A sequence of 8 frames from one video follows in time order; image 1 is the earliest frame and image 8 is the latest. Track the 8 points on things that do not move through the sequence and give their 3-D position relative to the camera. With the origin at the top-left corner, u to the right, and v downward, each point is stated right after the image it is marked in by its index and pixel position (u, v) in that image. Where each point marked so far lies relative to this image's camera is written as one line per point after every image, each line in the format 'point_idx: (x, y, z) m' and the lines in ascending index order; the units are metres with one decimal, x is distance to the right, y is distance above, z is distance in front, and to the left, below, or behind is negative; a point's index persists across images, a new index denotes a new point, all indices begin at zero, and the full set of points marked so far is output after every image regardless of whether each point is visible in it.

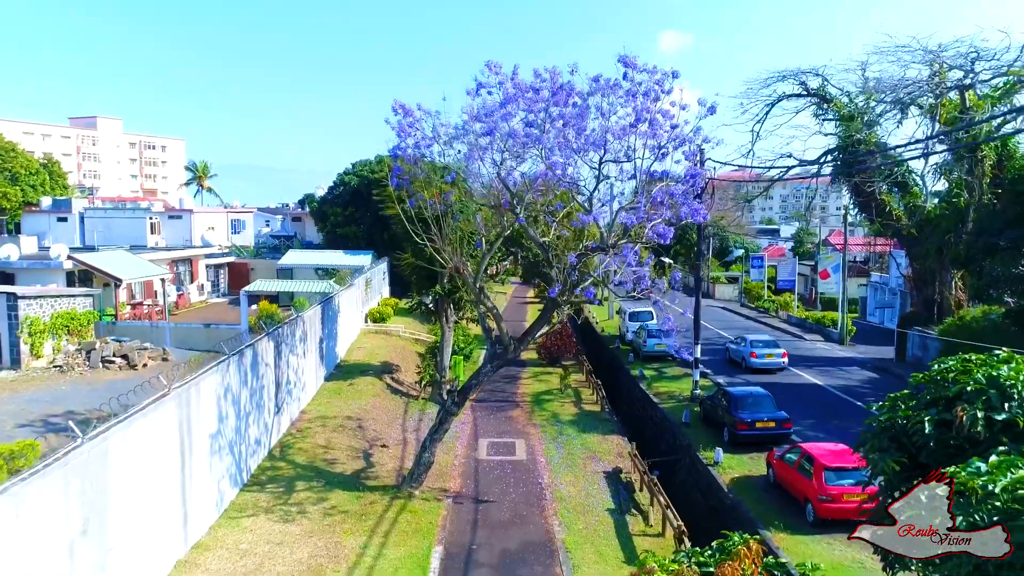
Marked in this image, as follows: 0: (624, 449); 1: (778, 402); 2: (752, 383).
0: (+1.9, -2.8, +11.7) m
1: (+5.5, -2.4, +14.3) m
2: (+5.5, -2.2, +15.8) m
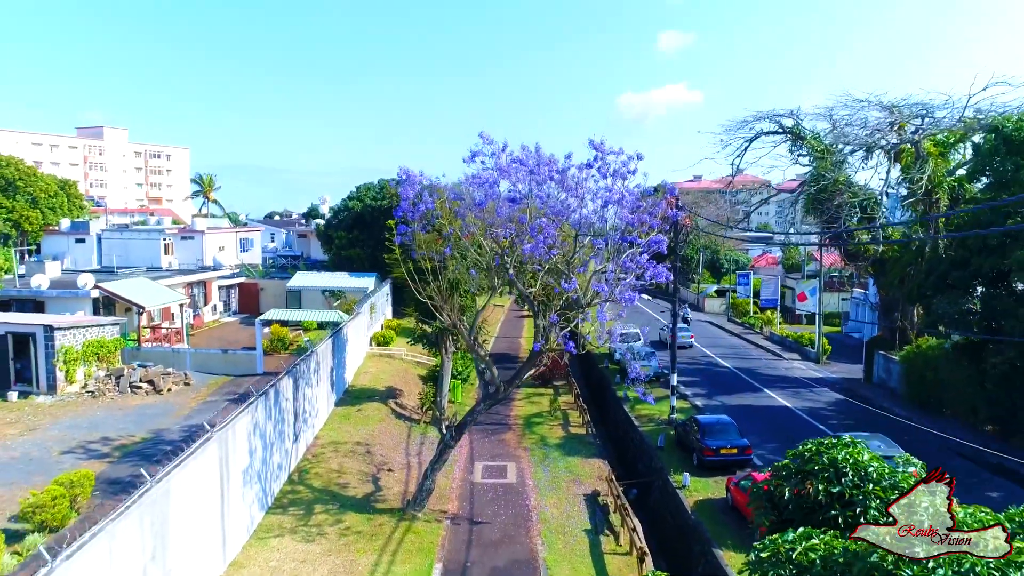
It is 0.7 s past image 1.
0: (+1.7, -3.5, +13.1) m
1: (+5.3, -3.2, +15.7) m
2: (+5.3, -3.0, +17.2) m
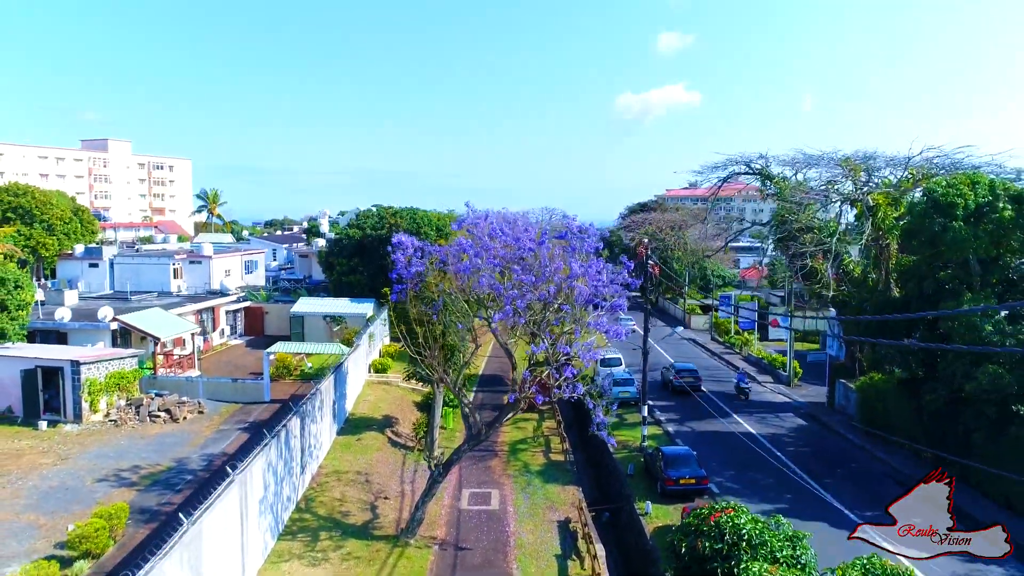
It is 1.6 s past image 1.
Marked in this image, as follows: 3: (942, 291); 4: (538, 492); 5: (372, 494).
0: (+1.4, -4.5, +14.6) m
1: (+5.0, -4.2, +17.3) m
2: (+5.0, -4.0, +18.7) m
3: (+9.5, -0.1, +15.3) m
4: (+0.6, -4.4, +15.0) m
5: (-2.9, -4.3, +14.3) m
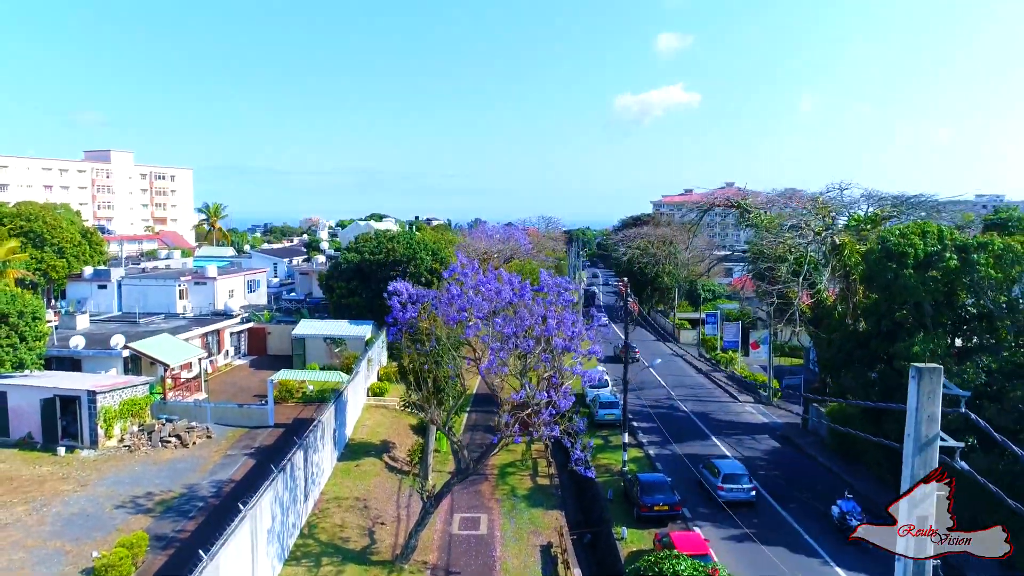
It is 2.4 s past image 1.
0: (+1.1, -5.4, +15.8) m
1: (+4.7, -5.1, +18.5) m
2: (+4.7, -4.9, +19.9) m
3: (+9.2, -1.0, +16.5) m
4: (+0.3, -5.4, +16.1) m
5: (-3.2, -5.2, +15.5) m
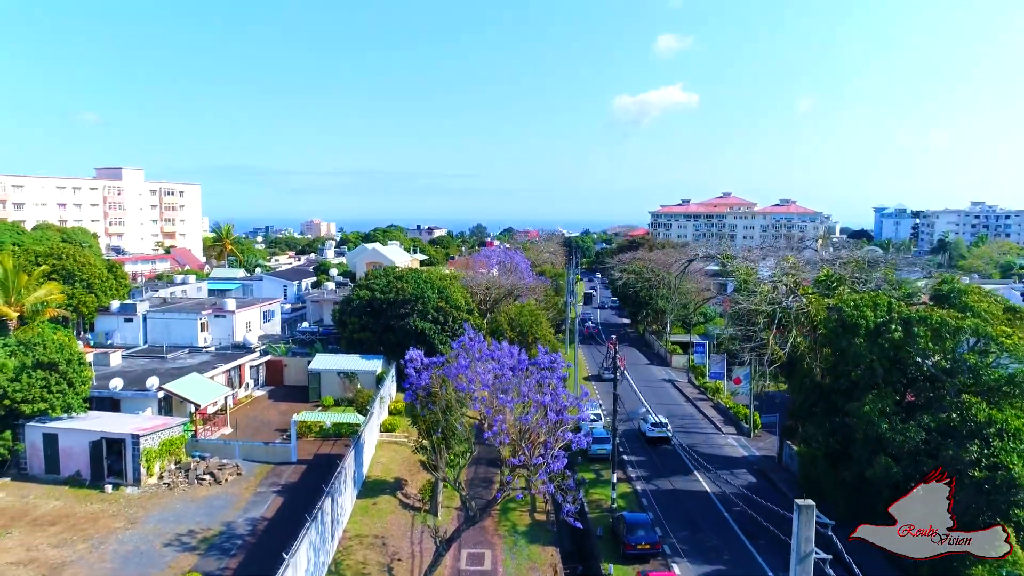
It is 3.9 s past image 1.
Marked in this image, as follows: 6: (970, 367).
0: (+1.1, -7.1, +17.9) m
1: (+4.7, -6.7, +20.6) m
2: (+4.7, -6.6, +22.1) m
3: (+9.2, -2.7, +18.6) m
4: (+0.3, -7.0, +18.3) m
5: (-3.2, -6.9, +17.6) m
6: (+10.9, -1.8, +16.7) m
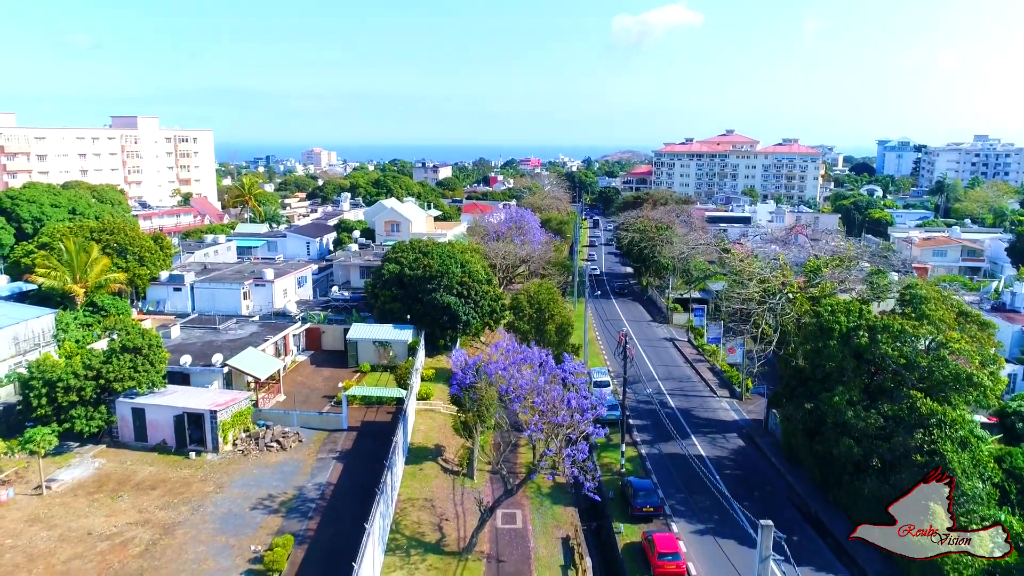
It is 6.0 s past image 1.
0: (+2.0, -7.3, +21.7) m
1: (+5.6, -6.7, +24.3) m
2: (+5.6, -6.3, +25.8) m
3: (+10.0, -2.8, +21.9) m
4: (+1.1, -7.2, +22.1) m
5: (-2.3, -7.1, +21.4) m
6: (+11.8, -2.2, +19.9) m
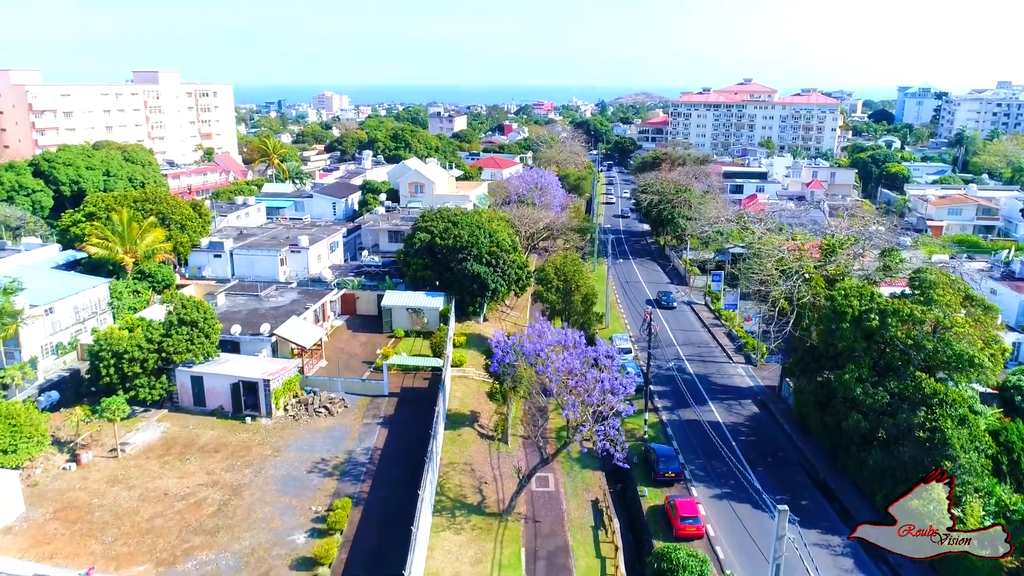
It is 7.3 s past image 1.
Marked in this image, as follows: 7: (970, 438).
0: (+3.1, -6.7, +23.7) m
1: (+6.7, -5.9, +26.2) m
2: (+6.8, -5.4, +27.6) m
3: (+11.2, -2.3, +23.4) m
4: (+2.3, -6.6, +24.1) m
5: (-1.2, -6.5, +23.5) m
6: (+12.9, -1.8, +21.3) m
7: (+13.1, -4.3, +19.6) m
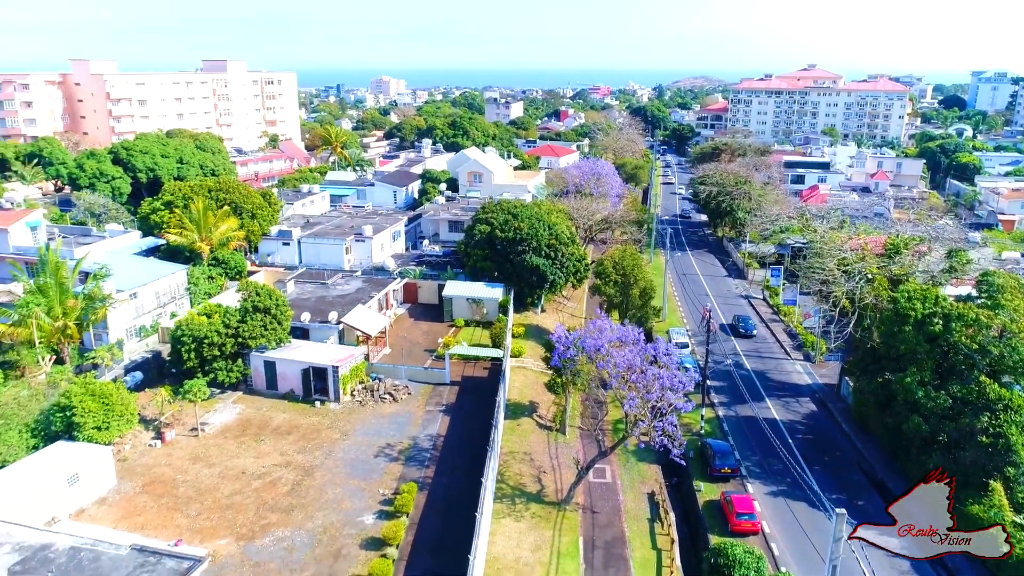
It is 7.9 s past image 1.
0: (+5.1, -6.6, +24.1) m
1: (+9.0, -5.8, +26.3) m
2: (+9.1, -5.3, +27.7) m
3: (+13.3, -2.3, +23.1) m
4: (+4.3, -6.5, +24.5) m
5: (+0.8, -6.4, +24.2) m
6: (+14.8, -2.0, +20.9) m
7: (+14.8, -4.5, +19.2) m
